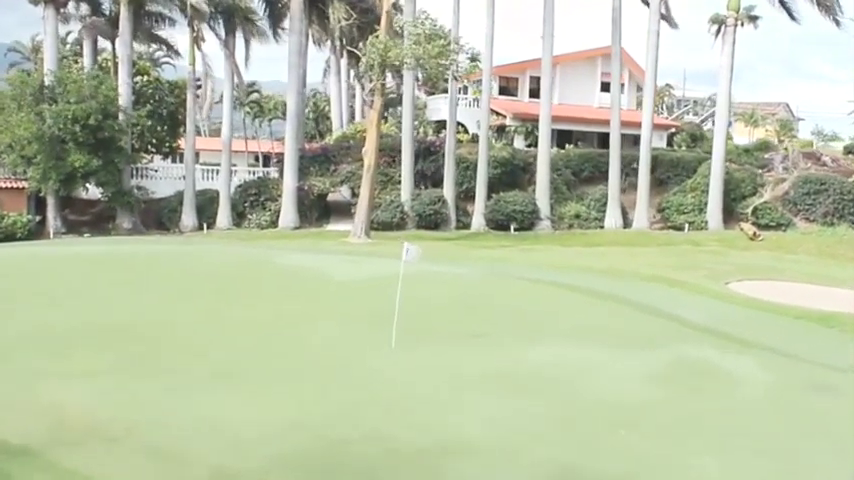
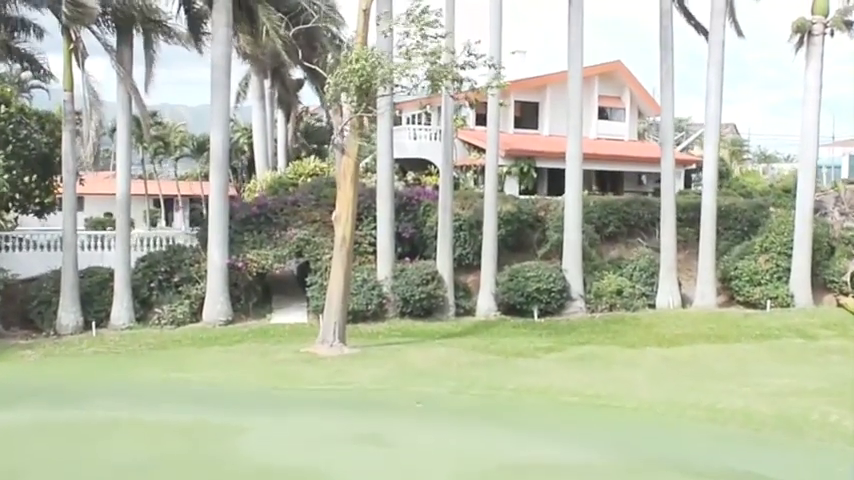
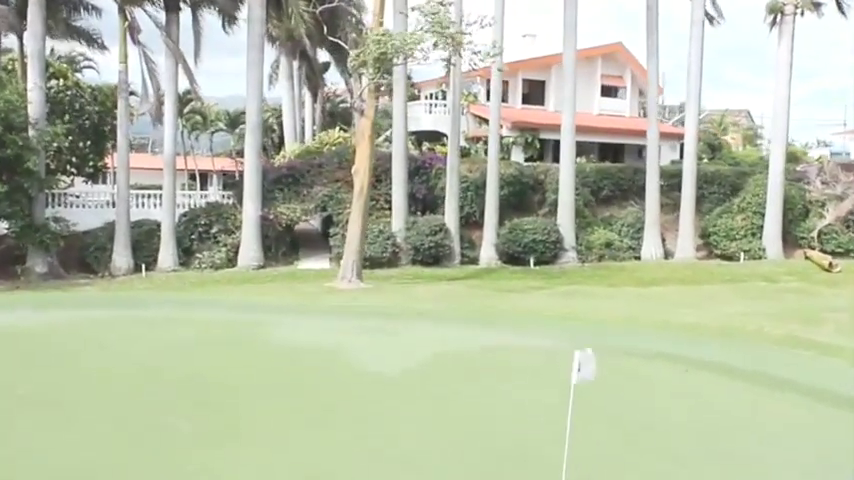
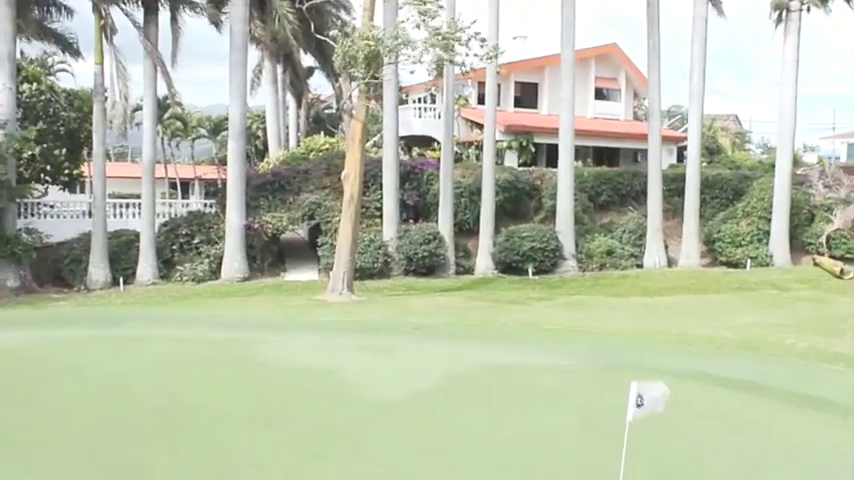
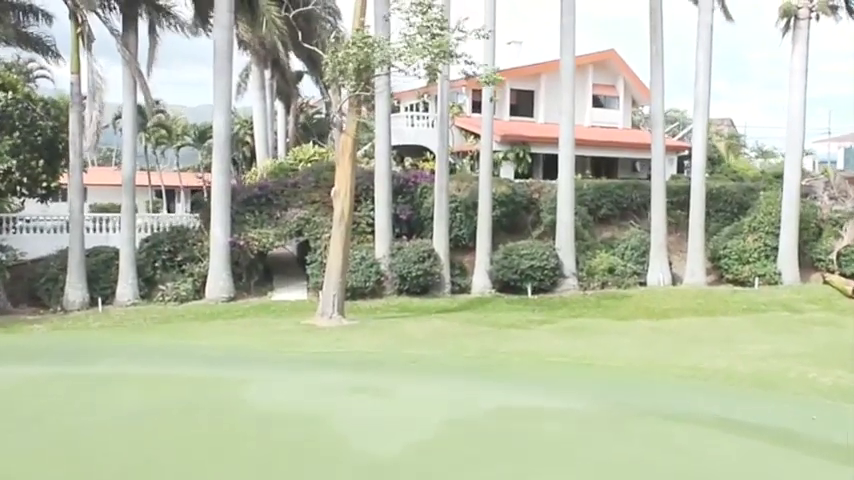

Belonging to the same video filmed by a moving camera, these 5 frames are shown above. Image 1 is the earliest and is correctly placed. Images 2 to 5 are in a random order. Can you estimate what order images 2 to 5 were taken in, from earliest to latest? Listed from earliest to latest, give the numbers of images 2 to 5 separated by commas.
3, 4, 5, 2
